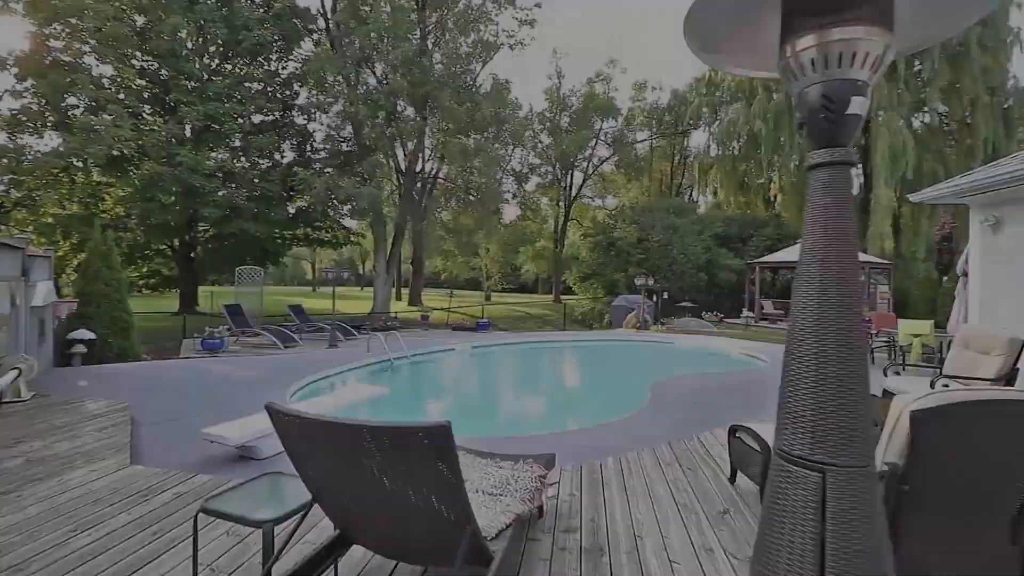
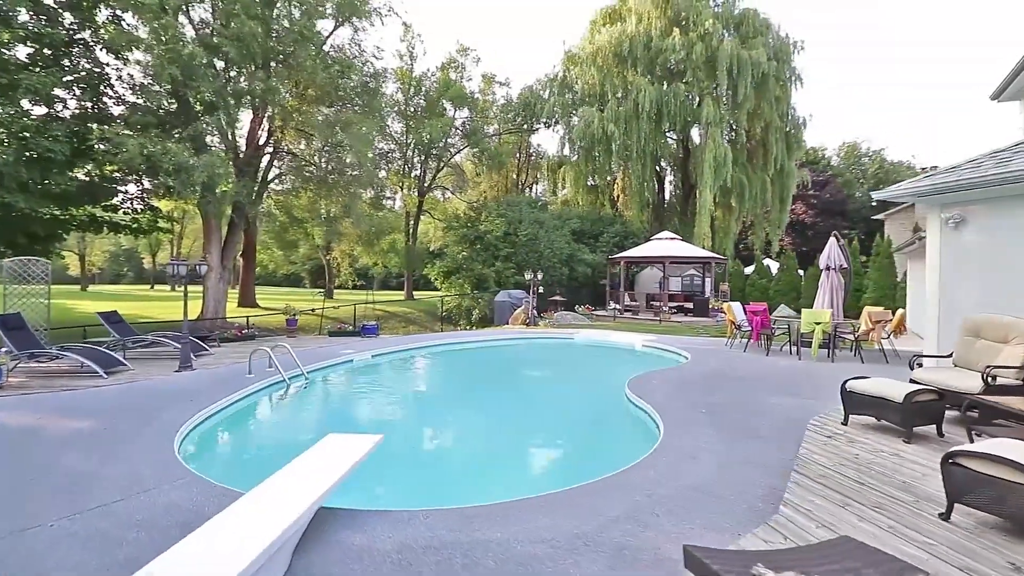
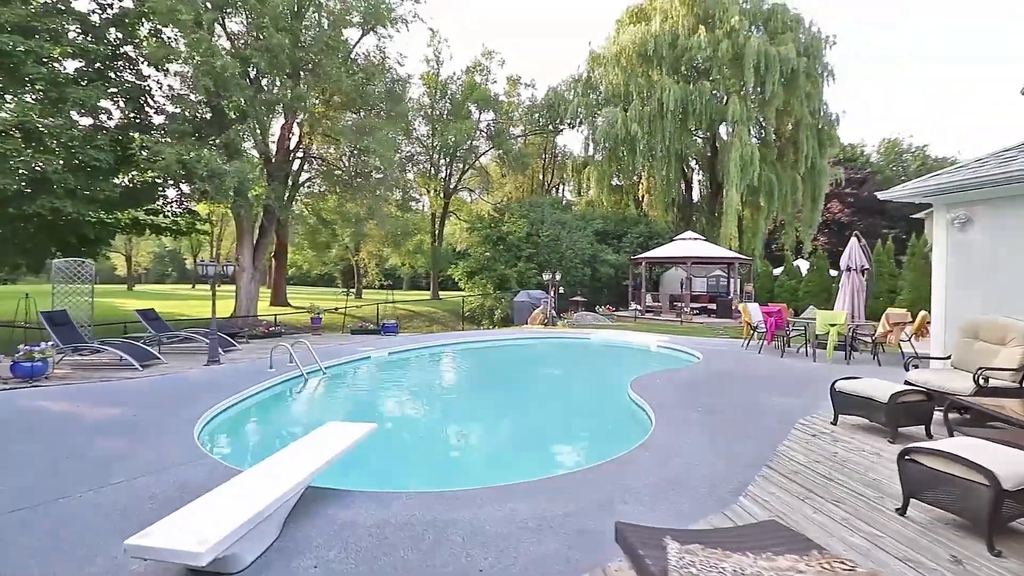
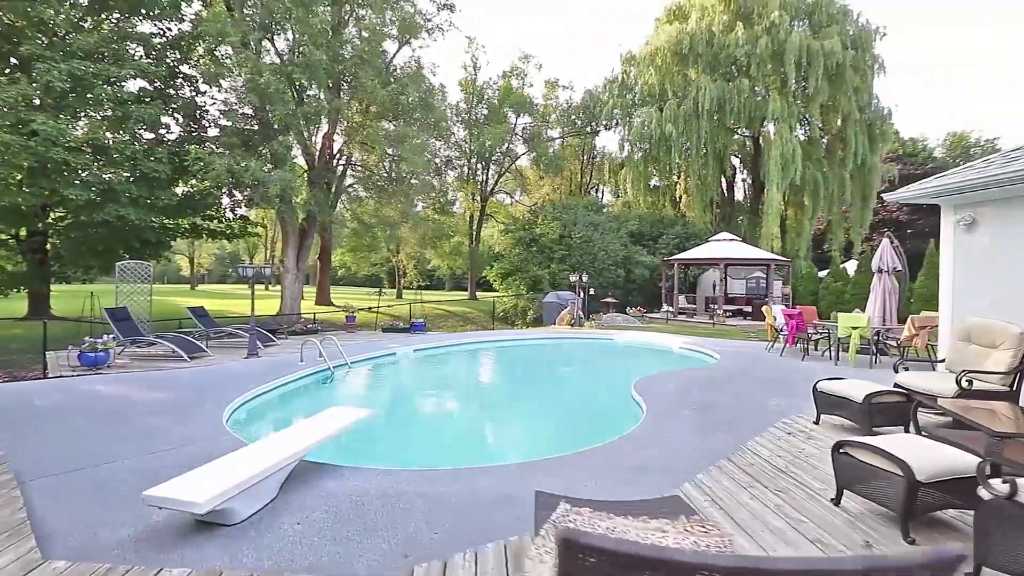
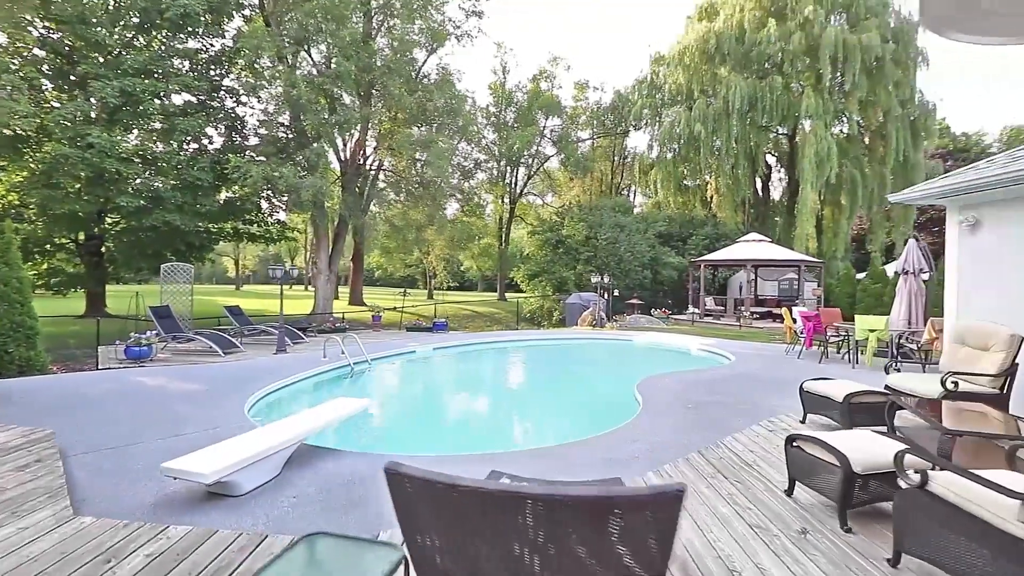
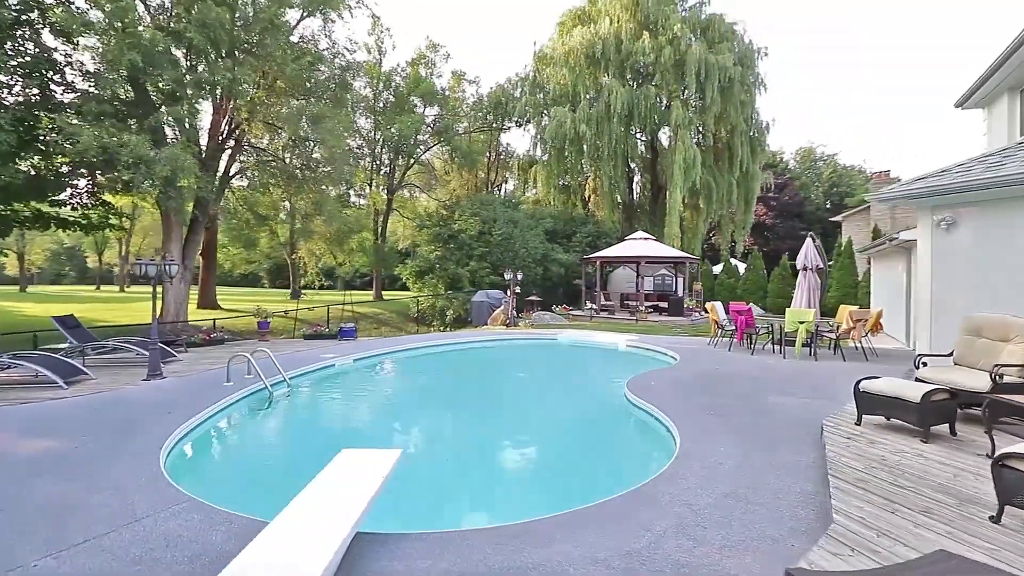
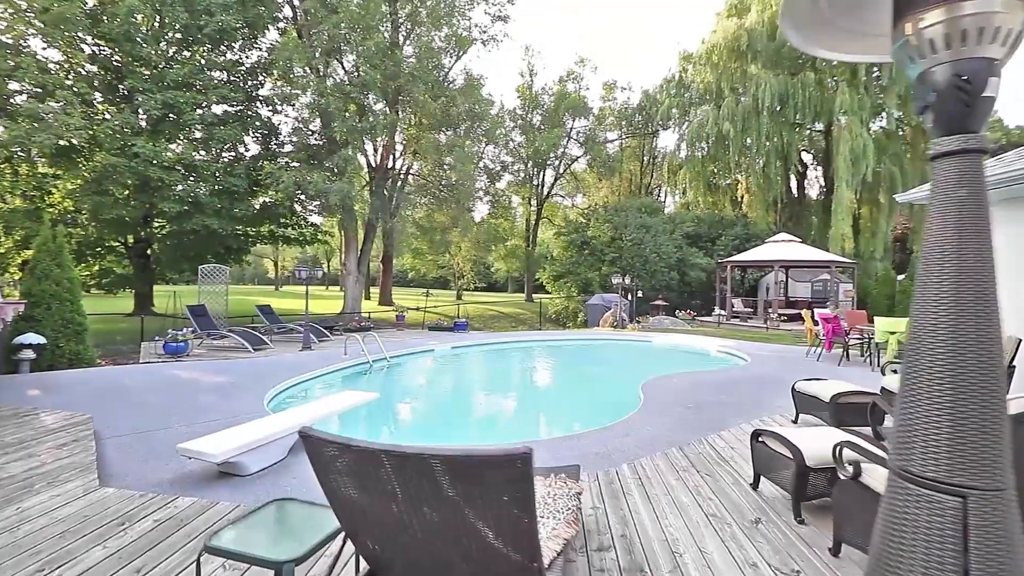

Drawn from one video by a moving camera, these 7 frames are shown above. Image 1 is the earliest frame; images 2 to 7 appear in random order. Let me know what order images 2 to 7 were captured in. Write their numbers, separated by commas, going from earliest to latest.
7, 5, 4, 3, 2, 6
